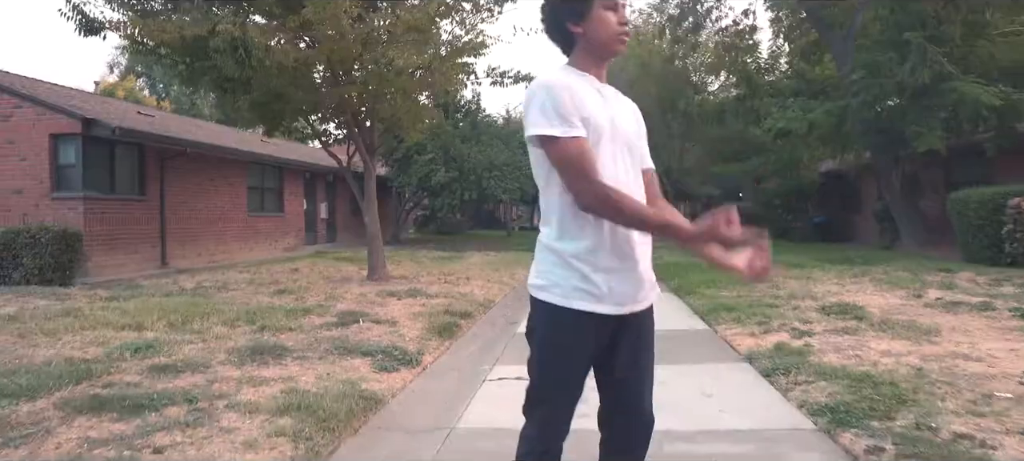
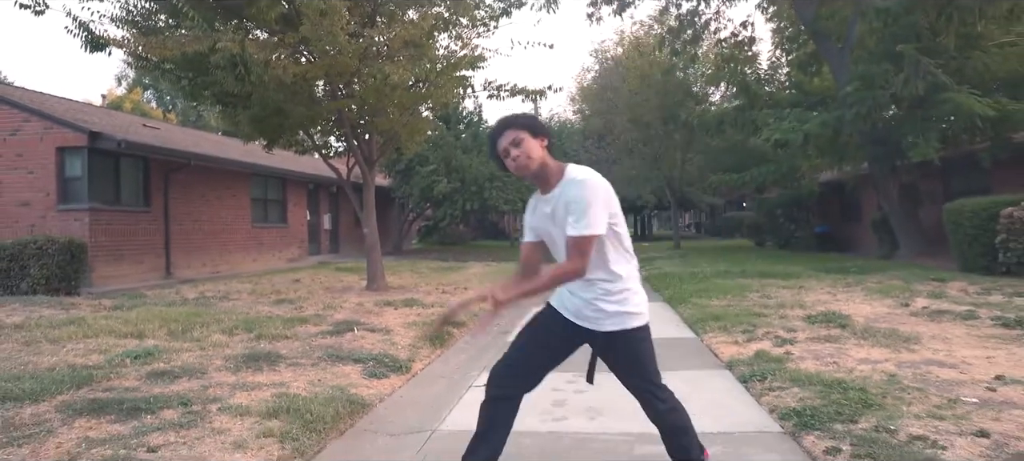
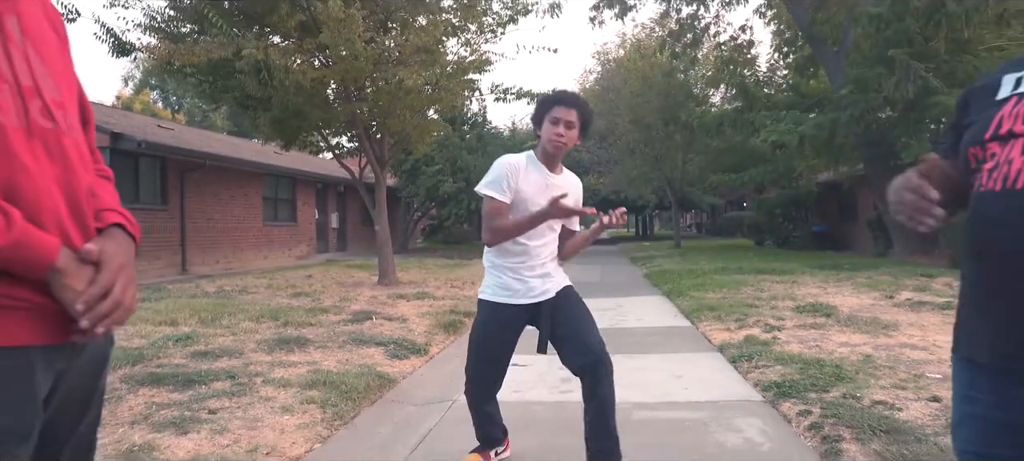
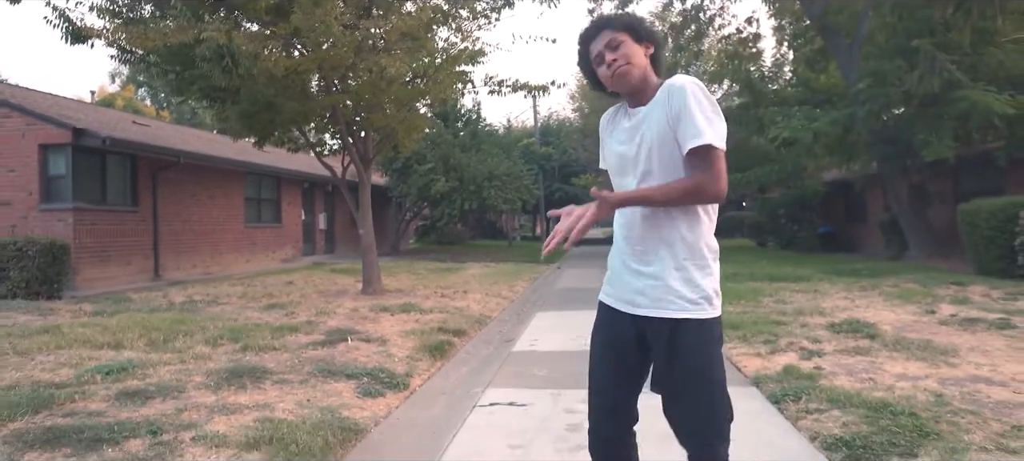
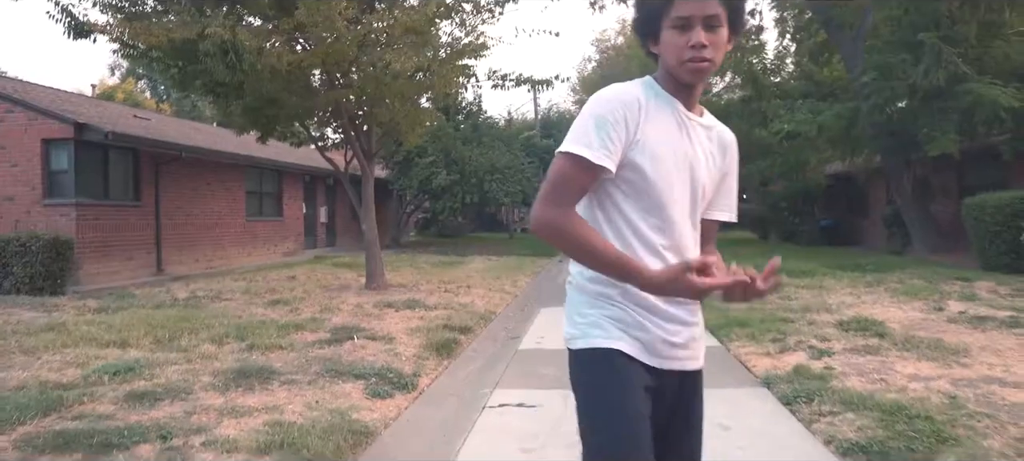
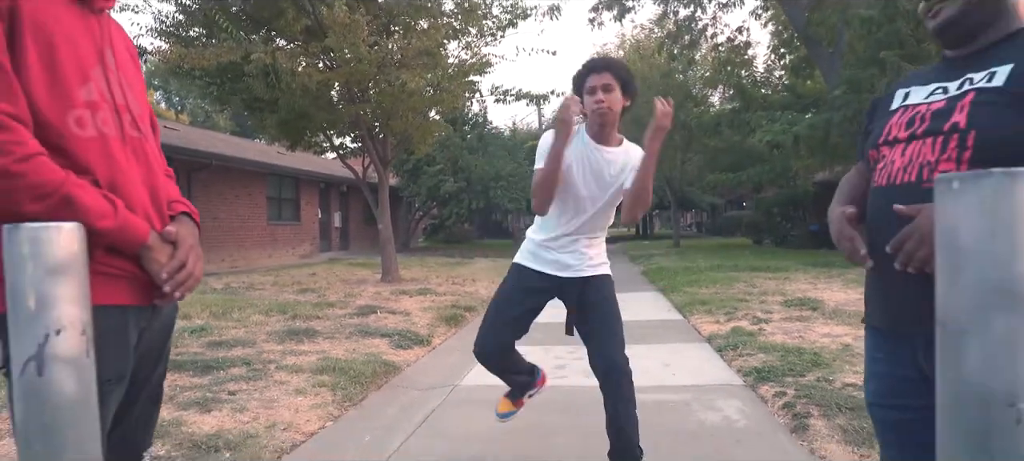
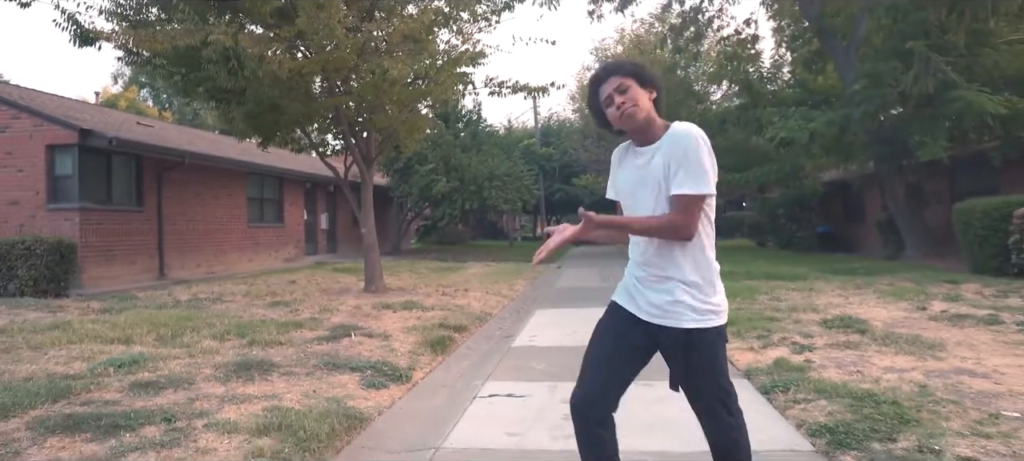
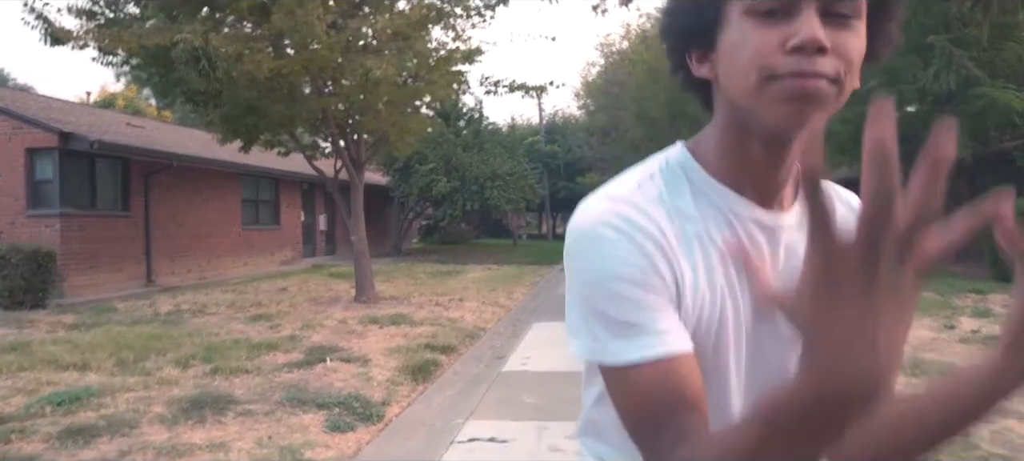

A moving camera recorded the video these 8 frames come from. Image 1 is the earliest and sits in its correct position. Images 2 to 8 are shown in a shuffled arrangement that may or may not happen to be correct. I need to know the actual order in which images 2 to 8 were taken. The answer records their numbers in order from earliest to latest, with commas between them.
5, 8, 4, 7, 2, 3, 6
